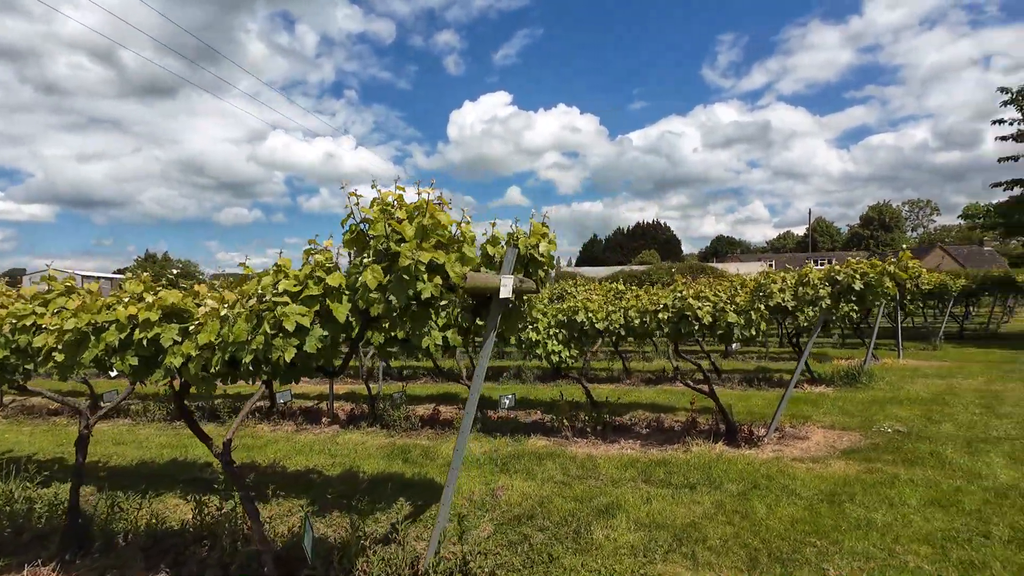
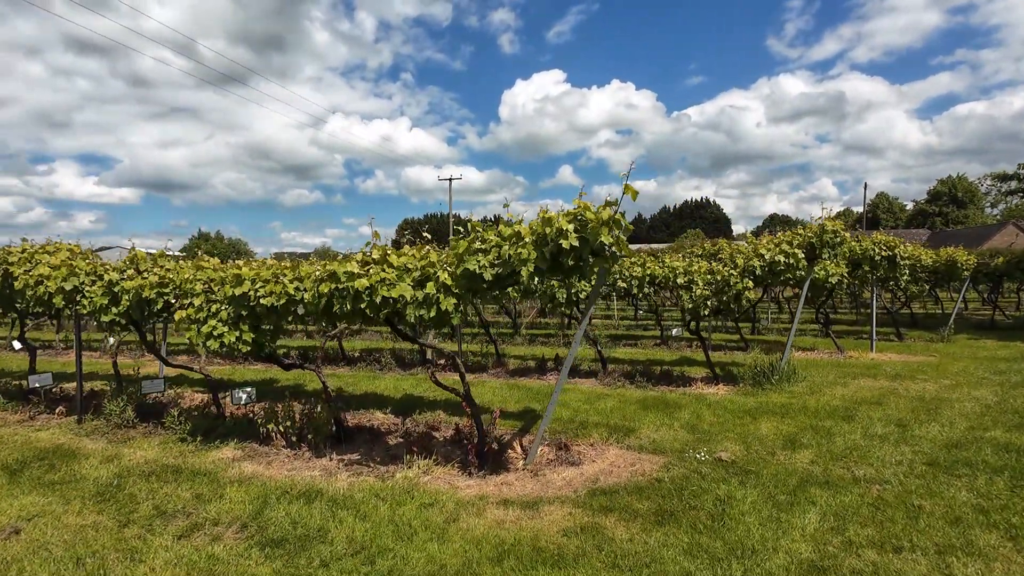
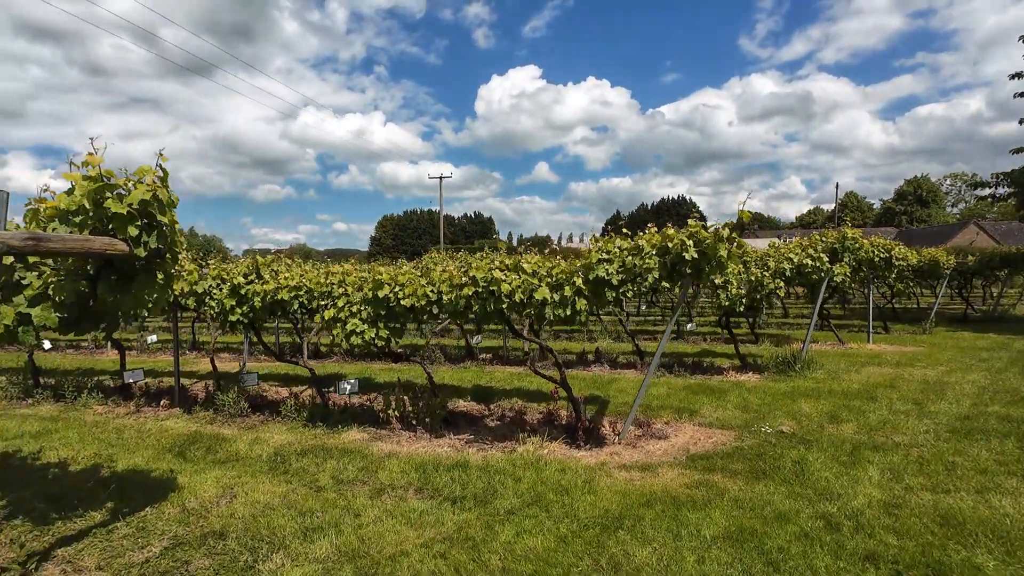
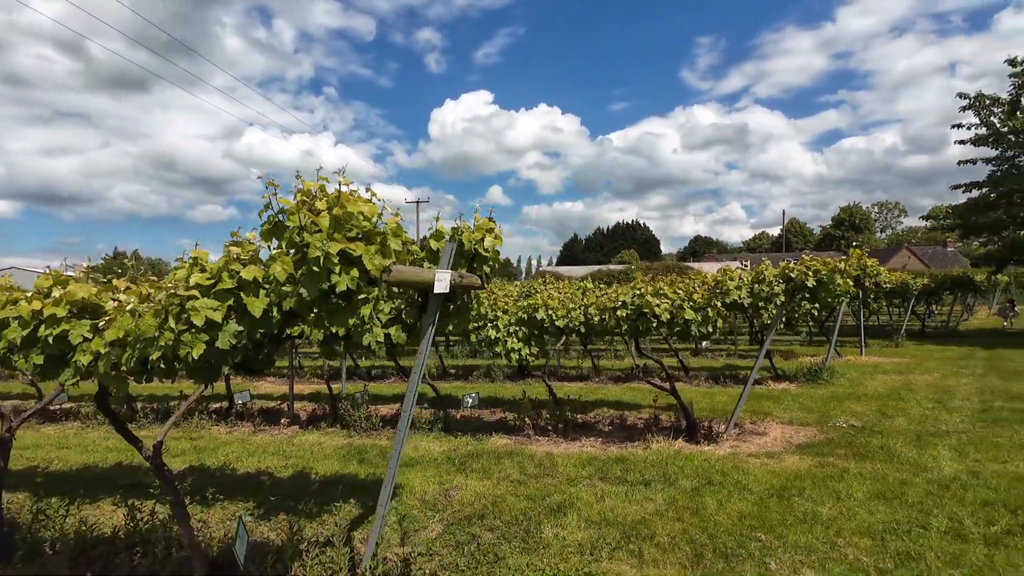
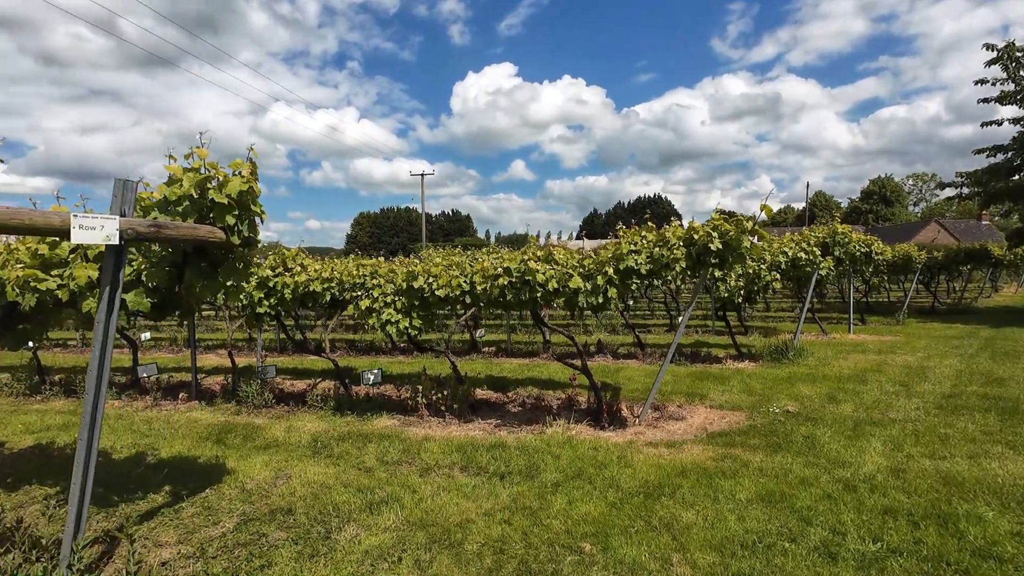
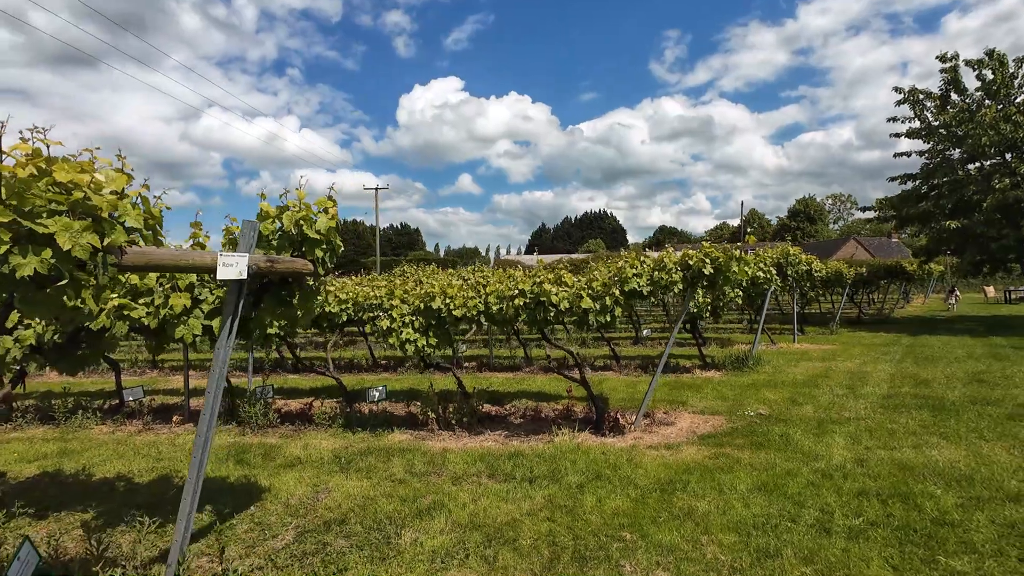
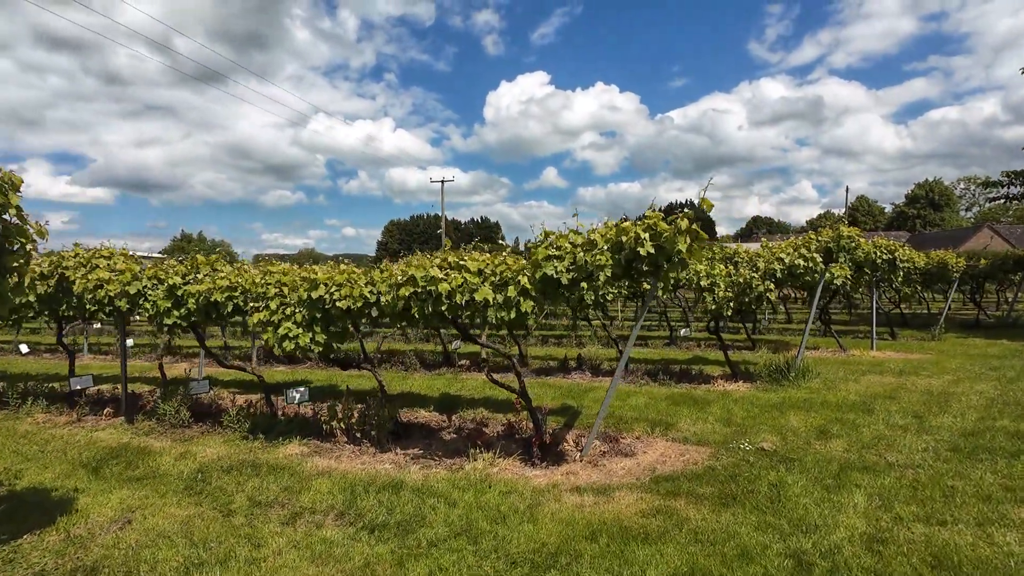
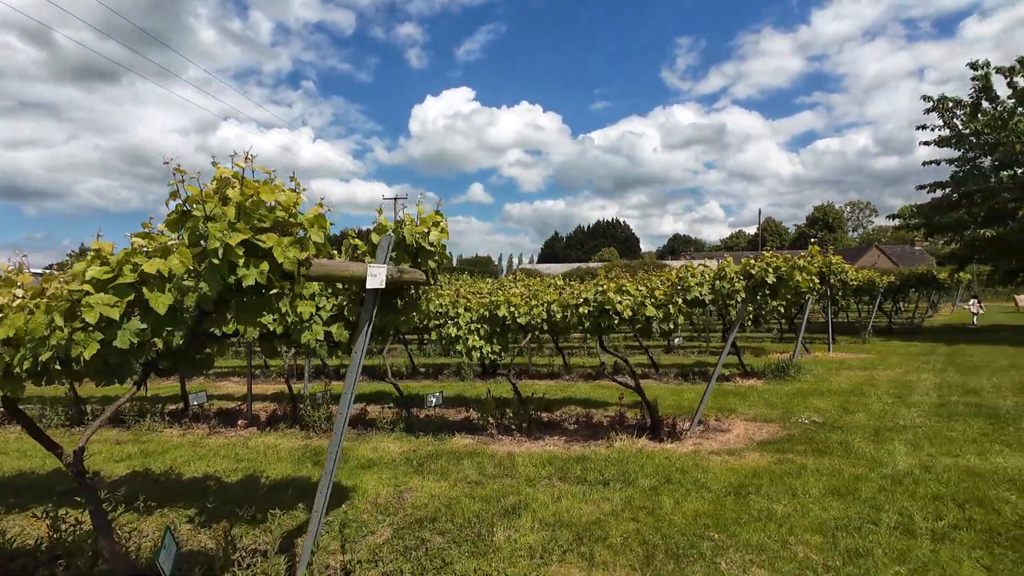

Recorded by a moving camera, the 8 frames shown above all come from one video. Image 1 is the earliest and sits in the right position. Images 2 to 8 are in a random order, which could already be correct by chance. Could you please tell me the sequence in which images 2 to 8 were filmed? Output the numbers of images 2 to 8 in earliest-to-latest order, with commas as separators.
4, 8, 6, 5, 3, 7, 2
